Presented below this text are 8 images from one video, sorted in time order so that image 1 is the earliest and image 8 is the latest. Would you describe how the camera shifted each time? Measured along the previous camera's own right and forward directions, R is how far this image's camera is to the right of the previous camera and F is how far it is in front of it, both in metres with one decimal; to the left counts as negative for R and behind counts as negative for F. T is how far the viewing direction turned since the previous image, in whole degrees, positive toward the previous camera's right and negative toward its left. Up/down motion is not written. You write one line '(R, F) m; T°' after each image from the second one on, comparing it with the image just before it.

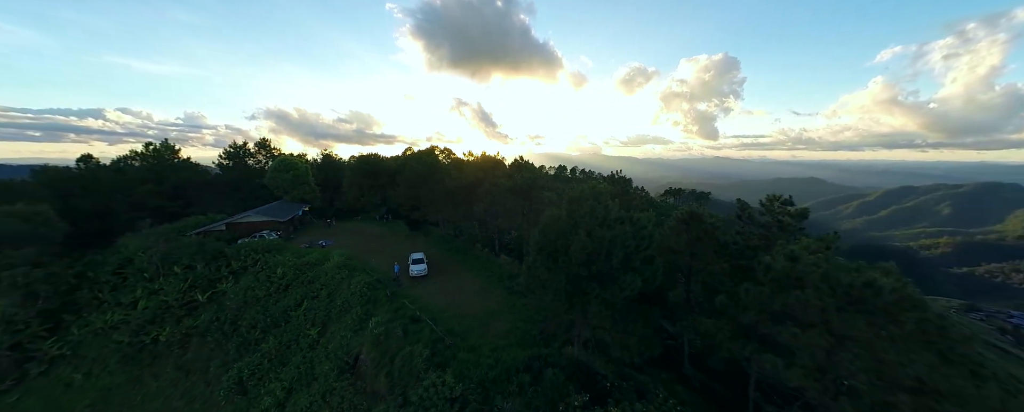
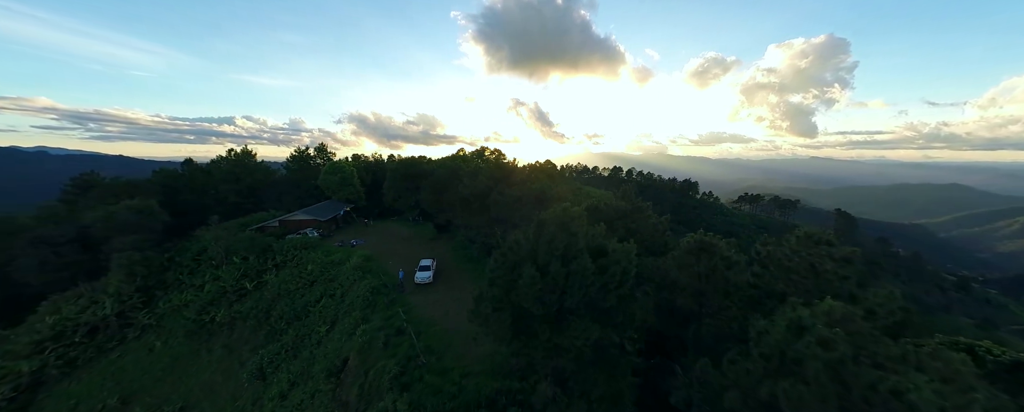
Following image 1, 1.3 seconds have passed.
(+3.2, +1.3) m; -10°
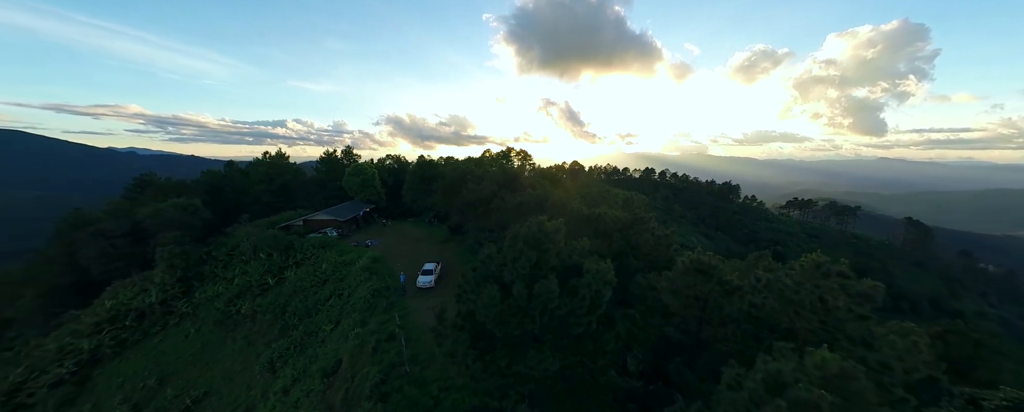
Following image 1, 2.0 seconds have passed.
(+1.8, +0.6) m; -5°
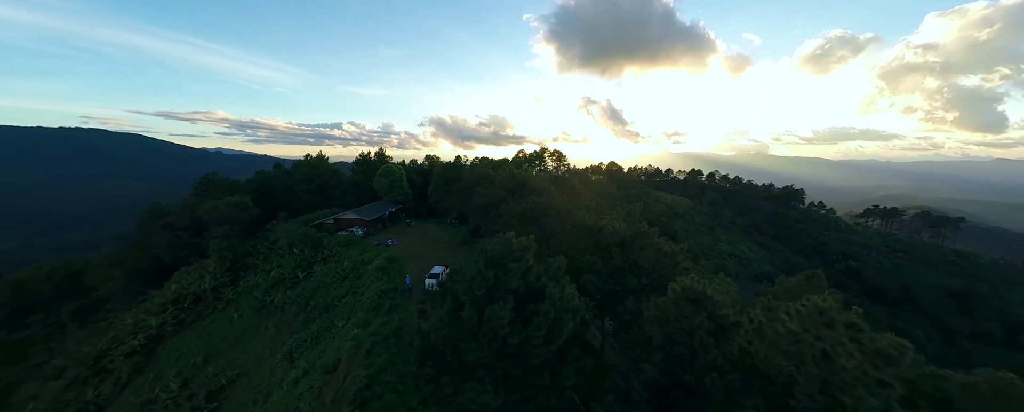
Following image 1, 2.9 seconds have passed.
(+2.1, +0.6) m; -7°
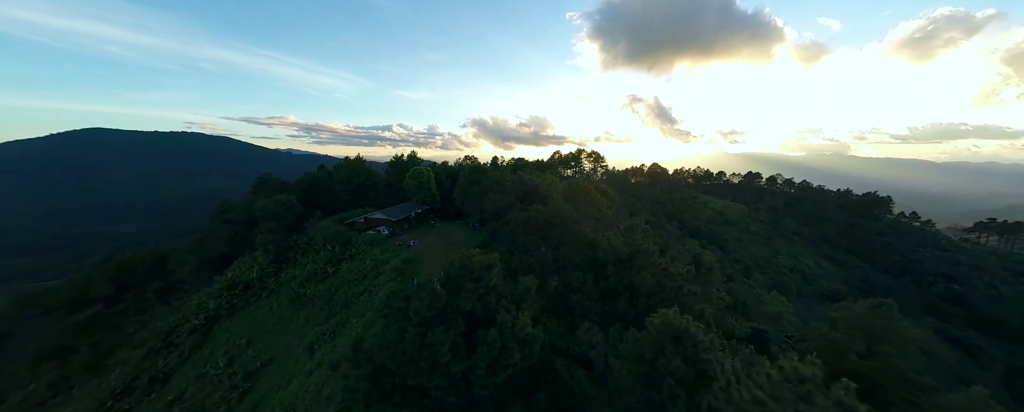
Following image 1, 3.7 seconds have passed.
(+2.1, +0.6) m; -7°
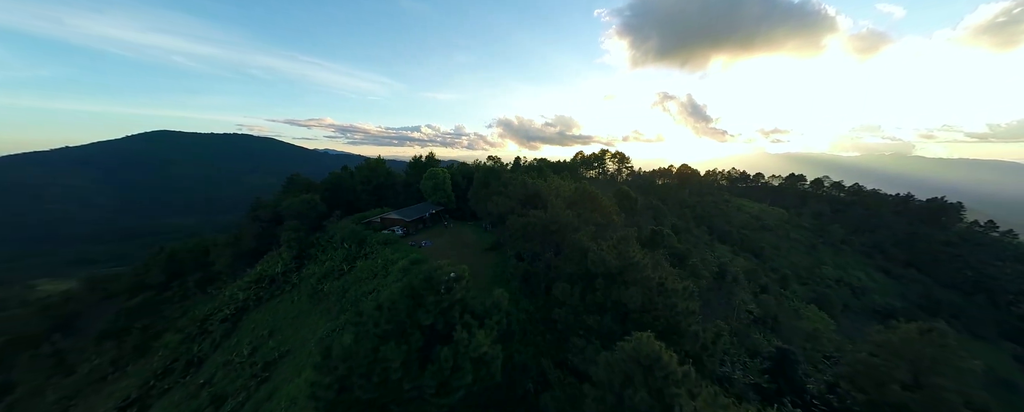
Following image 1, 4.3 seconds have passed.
(+1.5, +0.4) m; -5°
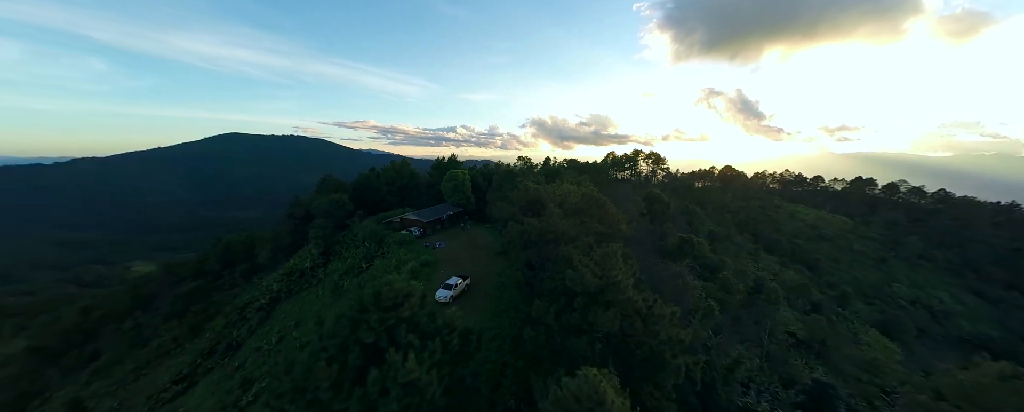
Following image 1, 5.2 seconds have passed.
(+2.1, +0.6) m; -6°
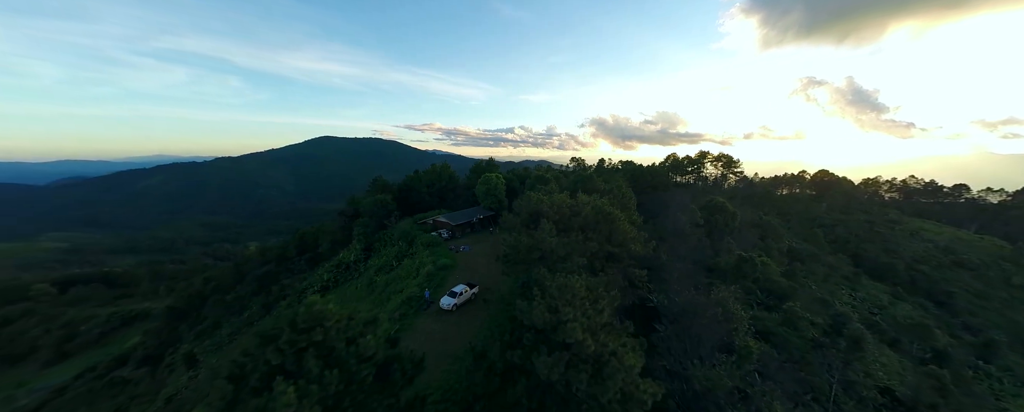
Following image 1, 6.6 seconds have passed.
(+3.5, +1.1) m; -11°
